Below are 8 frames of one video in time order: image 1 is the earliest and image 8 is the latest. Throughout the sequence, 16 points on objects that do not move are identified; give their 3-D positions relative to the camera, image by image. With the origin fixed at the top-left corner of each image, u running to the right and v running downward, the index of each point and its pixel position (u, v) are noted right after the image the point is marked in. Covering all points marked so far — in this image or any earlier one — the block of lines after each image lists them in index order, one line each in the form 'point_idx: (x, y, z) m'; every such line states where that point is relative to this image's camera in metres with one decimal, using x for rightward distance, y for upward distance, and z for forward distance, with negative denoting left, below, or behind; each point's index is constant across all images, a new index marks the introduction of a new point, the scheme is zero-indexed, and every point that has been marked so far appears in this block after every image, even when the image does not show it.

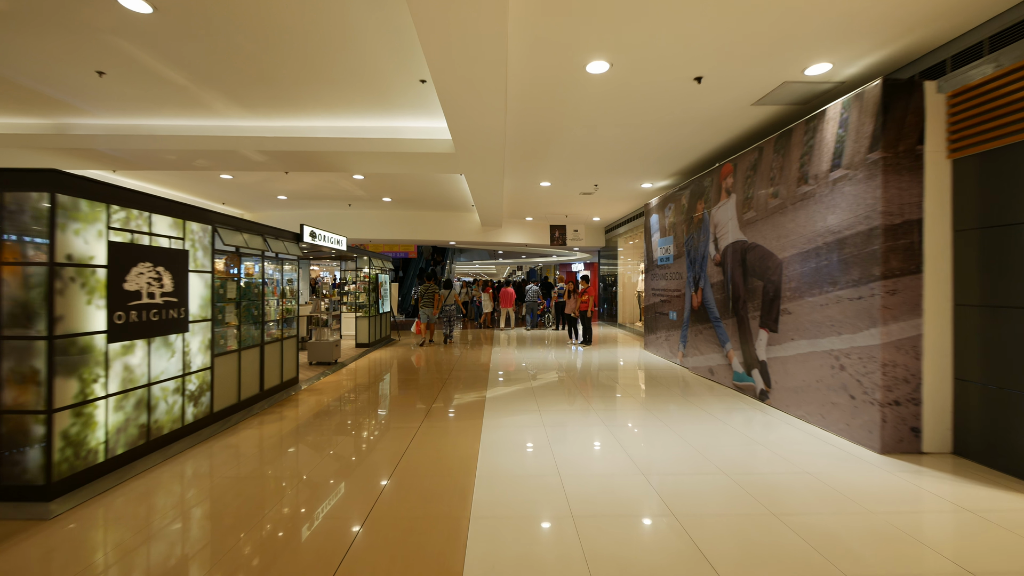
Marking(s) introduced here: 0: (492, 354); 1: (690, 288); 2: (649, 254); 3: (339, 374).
0: (-0.3, -1.1, +8.4) m
1: (+1.9, 0.0, +5.5) m
2: (+1.9, +0.5, +7.1) m
3: (-1.9, -0.9, +5.6) m
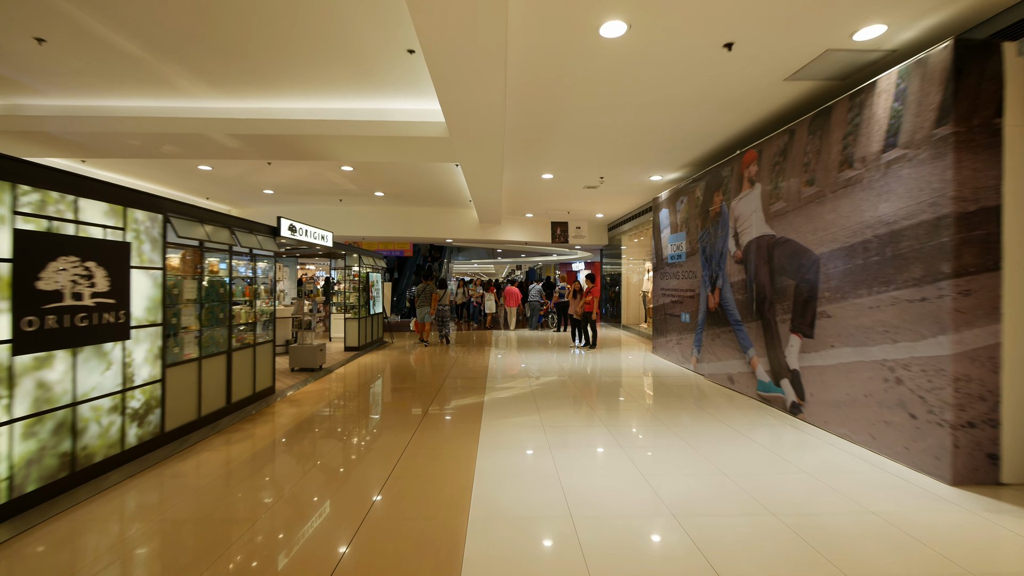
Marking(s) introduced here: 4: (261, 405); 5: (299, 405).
0: (-0.3, -1.1, +8.0) m
1: (+1.9, 0.0, +5.1) m
2: (+1.9, +0.5, +6.6) m
3: (-1.9, -0.9, +5.2) m
4: (-1.9, -0.9, +3.9) m
5: (-1.8, -1.0, +4.4) m
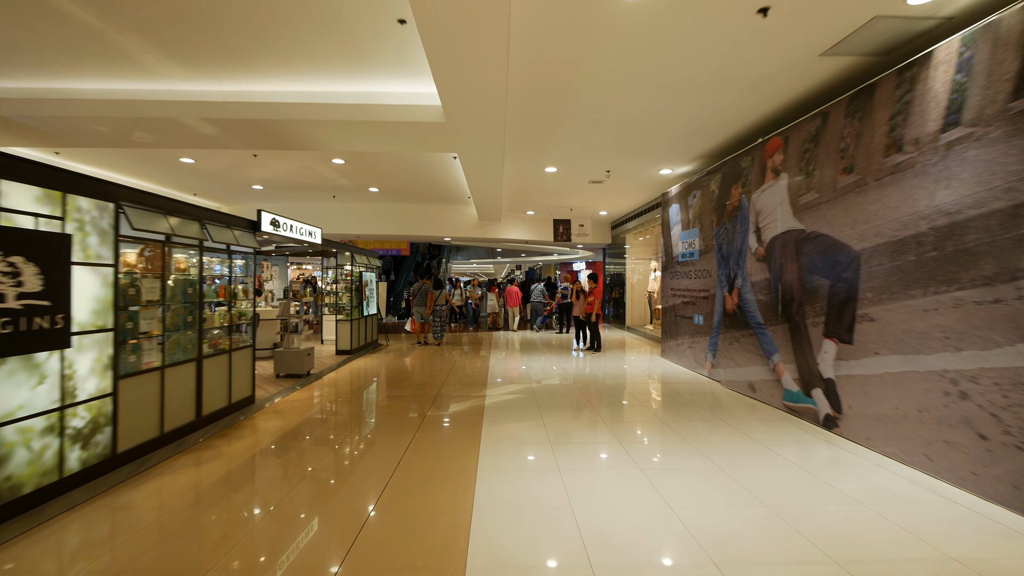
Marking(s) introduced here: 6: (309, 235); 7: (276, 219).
0: (-0.3, -1.1, +7.6) m
1: (+2.0, 0.0, +4.7) m
2: (+1.9, +0.5, +6.3) m
3: (-1.9, -0.9, +4.8) m
4: (-1.9, -0.9, +3.6) m
5: (-1.8, -1.0, +4.0) m
6: (-2.0, +0.5, +5.1) m
7: (-1.9, +0.6, +4.2) m
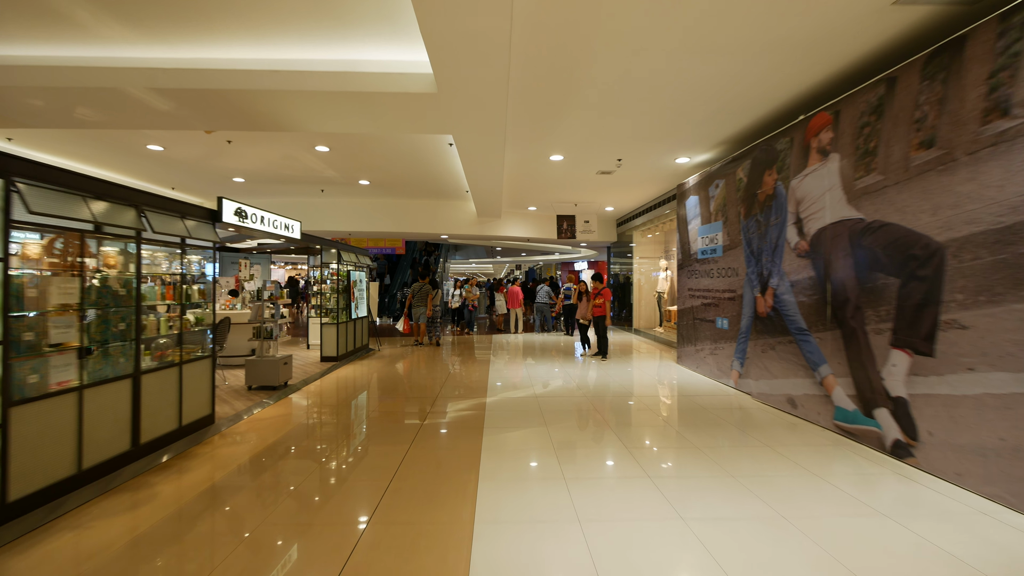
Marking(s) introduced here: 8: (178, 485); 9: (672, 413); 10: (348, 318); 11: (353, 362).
0: (-0.3, -1.1, +7.1) m
1: (+2.0, 0.0, +4.2) m
2: (+1.9, +0.5, +5.7) m
3: (-1.9, -0.9, +4.2) m
4: (-1.9, -0.9, +3.0) m
5: (-1.8, -1.0, +3.5) m
6: (-2.0, +0.5, +4.5) m
7: (-1.9, +0.6, +3.6) m
8: (-1.6, -1.0, +2.5) m
9: (+1.3, -1.0, +4.2) m
10: (-2.1, -0.4, +6.4) m
11: (-2.0, -0.9, +6.2) m
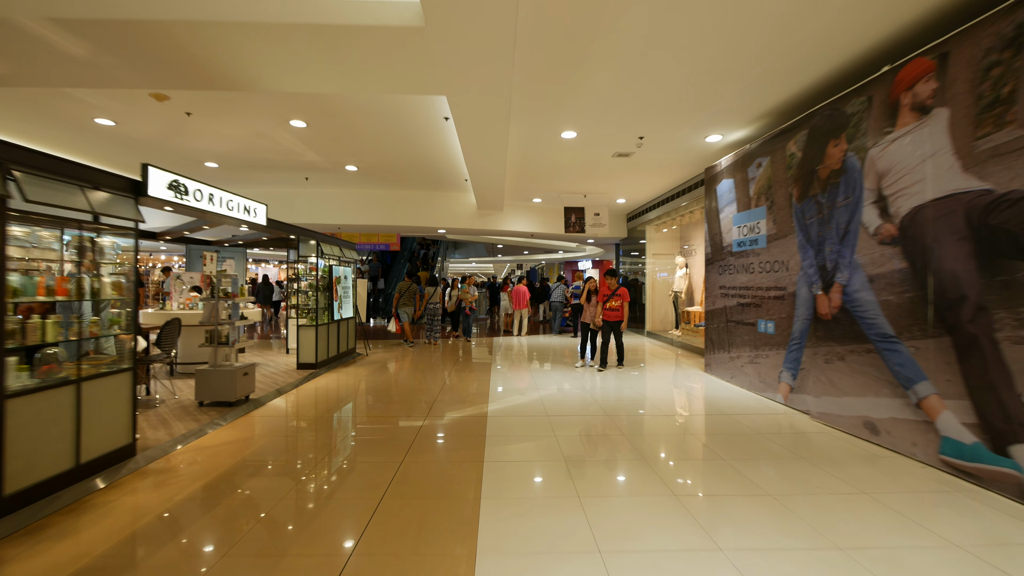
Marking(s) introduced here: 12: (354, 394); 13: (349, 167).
0: (-0.3, -1.0, +6.3) m
1: (+2.0, 0.0, +3.4) m
2: (+2.0, +0.5, +5.0) m
3: (-1.8, -0.9, +3.5) m
4: (-1.9, -0.9, +2.3) m
5: (-1.7, -1.0, +2.8) m
6: (-2.0, +0.6, +3.8) m
7: (-1.9, +0.6, +2.9) m
8: (-1.6, -0.9, +1.8) m
9: (+1.3, -1.0, +3.5) m
10: (-2.0, -0.3, +5.6) m
11: (-1.9, -0.9, +5.5) m
12: (-1.5, -1.0, +4.8) m
13: (-2.1, +1.6, +6.5) m
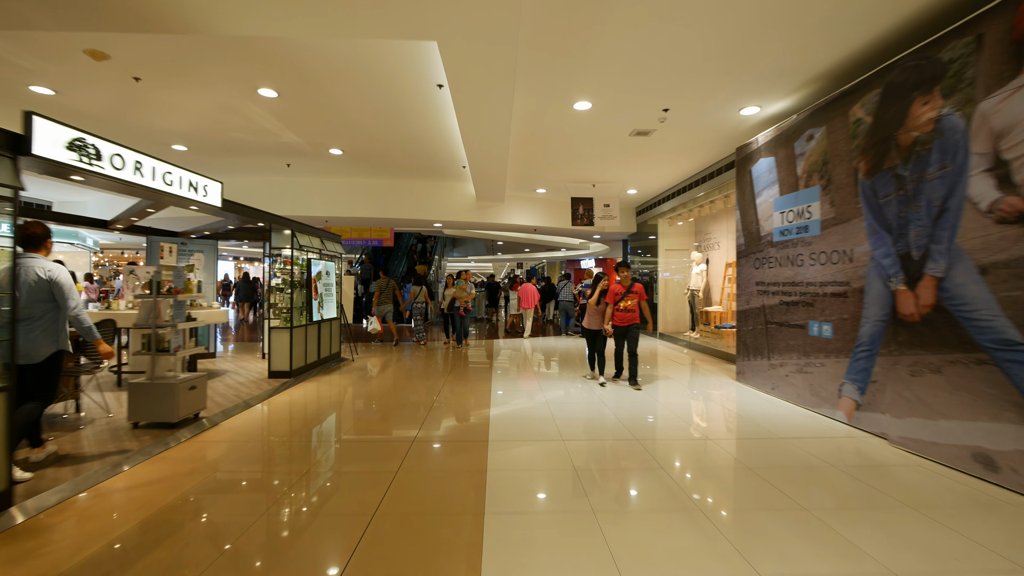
0: (-0.2, -1.0, +5.7) m
1: (+2.1, +0.1, +2.8) m
2: (+2.0, +0.5, +4.3) m
3: (-1.8, -0.9, +2.8) m
4: (-1.8, -0.8, +1.6) m
5: (-1.7, -0.9, +2.1) m
6: (-1.9, +0.6, +3.1) m
7: (-1.8, +0.6, +2.2) m
8: (-1.6, -0.9, +1.1) m
9: (+1.4, -1.0, +2.8) m
10: (-2.0, -0.3, +5.0) m
11: (-1.9, -0.9, +4.8) m
12: (-1.5, -1.0, +4.1) m
13: (-2.0, +1.6, +5.8) m
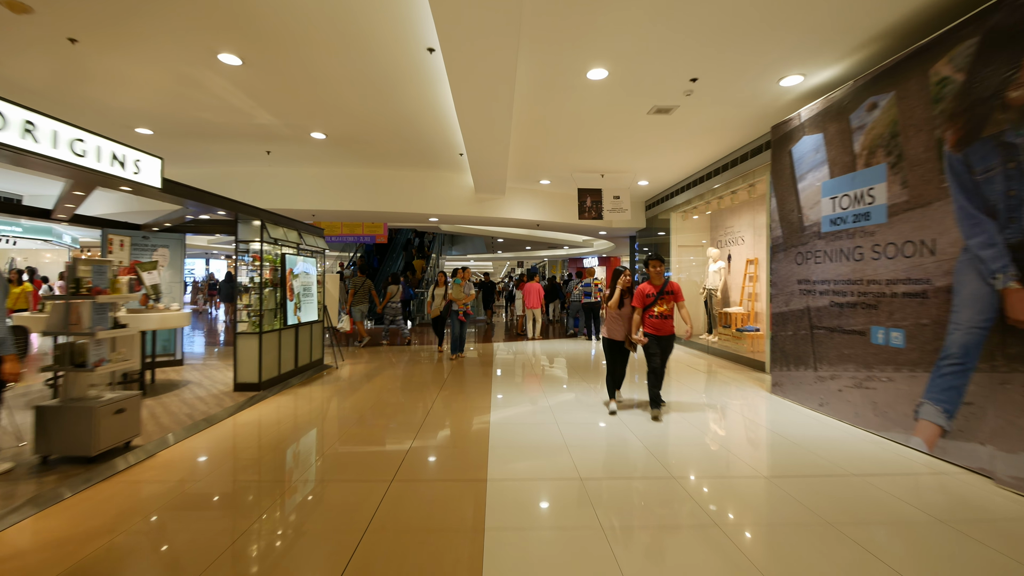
0: (-0.2, -1.0, +5.1) m
1: (+2.1, +0.1, +2.2) m
2: (+2.0, +0.5, +3.8) m
3: (-1.8, -0.9, +2.3) m
4: (-1.8, -0.8, +1.0) m
5: (-1.7, -0.9, +1.5) m
6: (-1.9, +0.6, +2.5) m
7: (-1.8, +0.6, +1.7) m
8: (-1.5, -0.9, +0.5) m
9: (+1.4, -0.9, +2.2) m
10: (-2.0, -0.3, +4.4) m
11: (-1.9, -0.8, +4.3) m
12: (-1.4, -1.0, +3.6) m
13: (-2.0, +1.6, +5.3) m
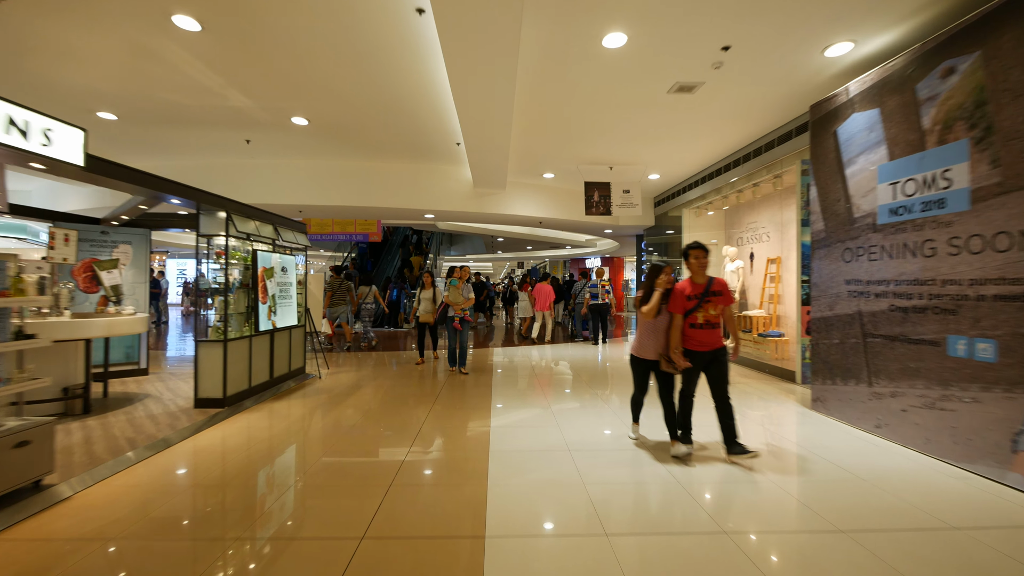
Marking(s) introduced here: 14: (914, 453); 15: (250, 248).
0: (-0.2, -1.0, +4.6) m
1: (+2.1, +0.1, +1.7) m
2: (+2.1, +0.5, +3.3) m
3: (-1.7, -0.9, +1.8) m
4: (-1.8, -0.8, +0.5) m
5: (-1.7, -0.9, +1.0) m
6: (-1.9, +0.6, +2.0) m
7: (-1.8, +0.6, +1.2) m
8: (-1.5, -0.9, 0.0) m
9: (+1.4, -0.9, +1.8) m
10: (-1.9, -0.3, +3.9) m
11: (-1.8, -0.9, +3.8) m
12: (-1.4, -1.0, +3.1) m
13: (-2.0, +1.6, +4.8) m
14: (+2.1, -0.8, +2.6) m
15: (-1.9, +0.3, +3.8) m
